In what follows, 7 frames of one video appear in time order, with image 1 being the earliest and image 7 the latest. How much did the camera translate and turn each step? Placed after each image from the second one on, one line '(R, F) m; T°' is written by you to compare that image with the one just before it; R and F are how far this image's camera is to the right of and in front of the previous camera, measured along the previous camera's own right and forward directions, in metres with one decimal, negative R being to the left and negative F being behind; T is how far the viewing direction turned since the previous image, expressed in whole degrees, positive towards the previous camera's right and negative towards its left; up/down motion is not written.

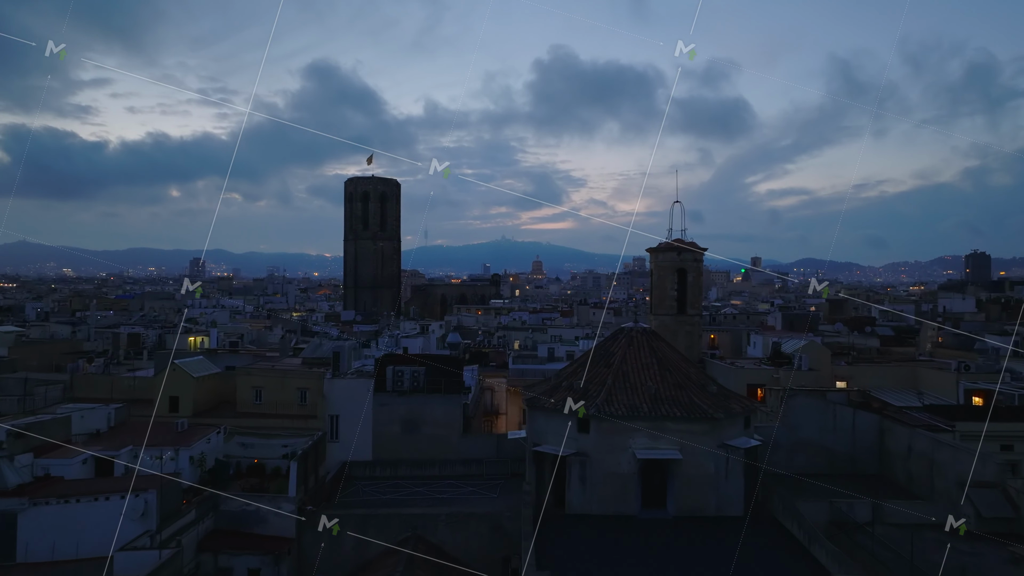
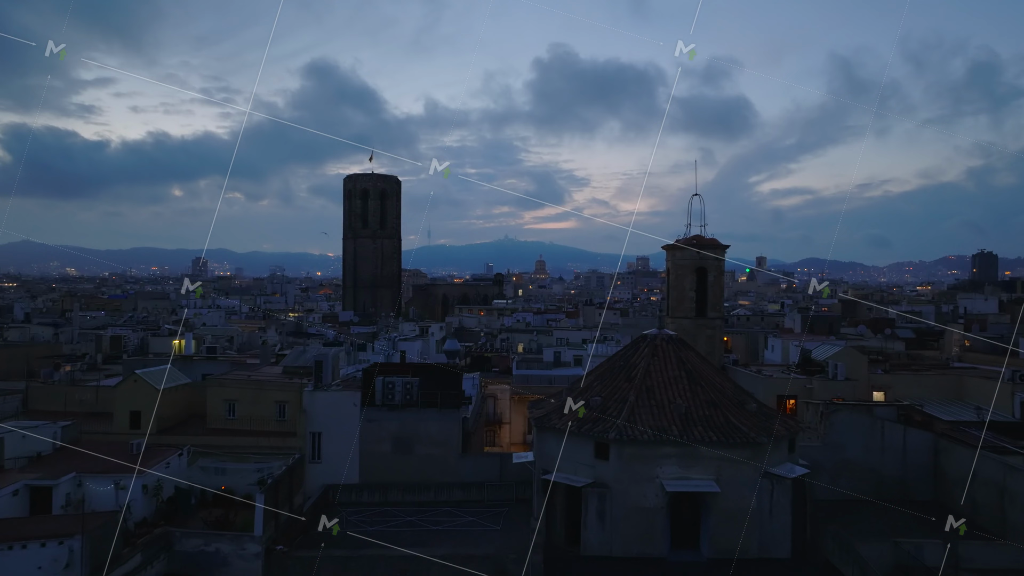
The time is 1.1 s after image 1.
(-0.1, +2.4) m; 0°
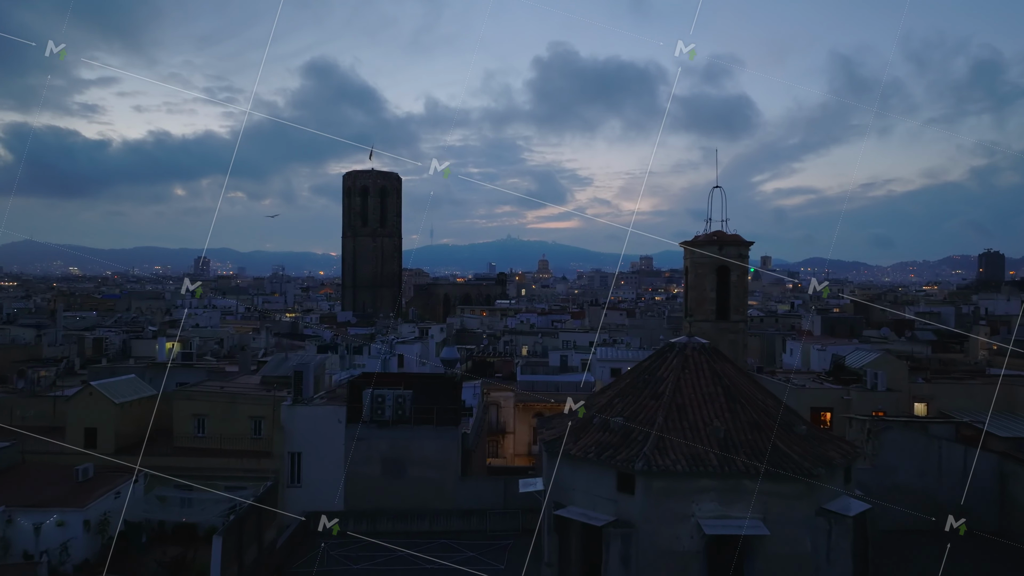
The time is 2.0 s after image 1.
(-0.1, +2.2) m; 0°
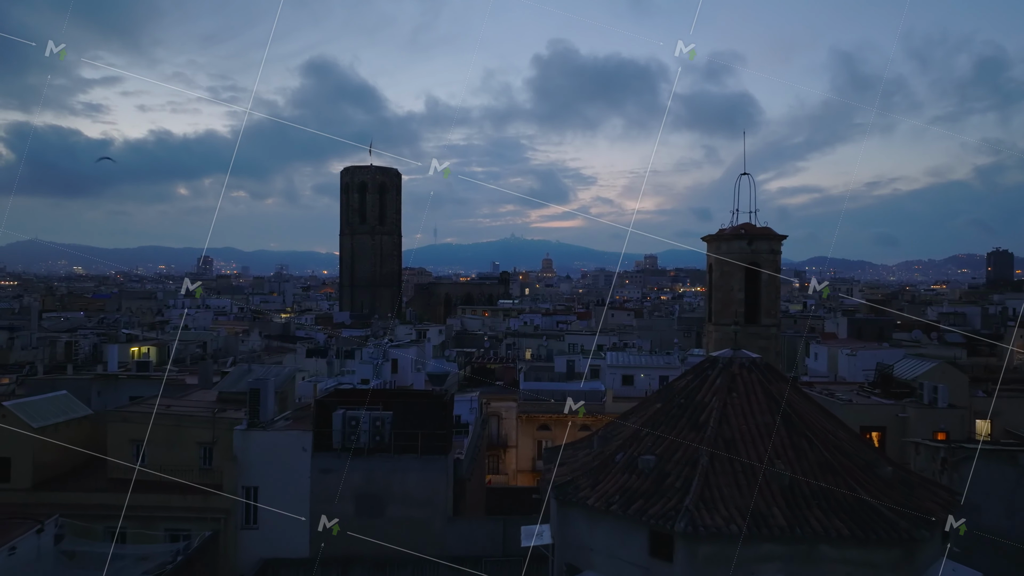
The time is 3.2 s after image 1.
(+0.1, +2.8) m; 0°
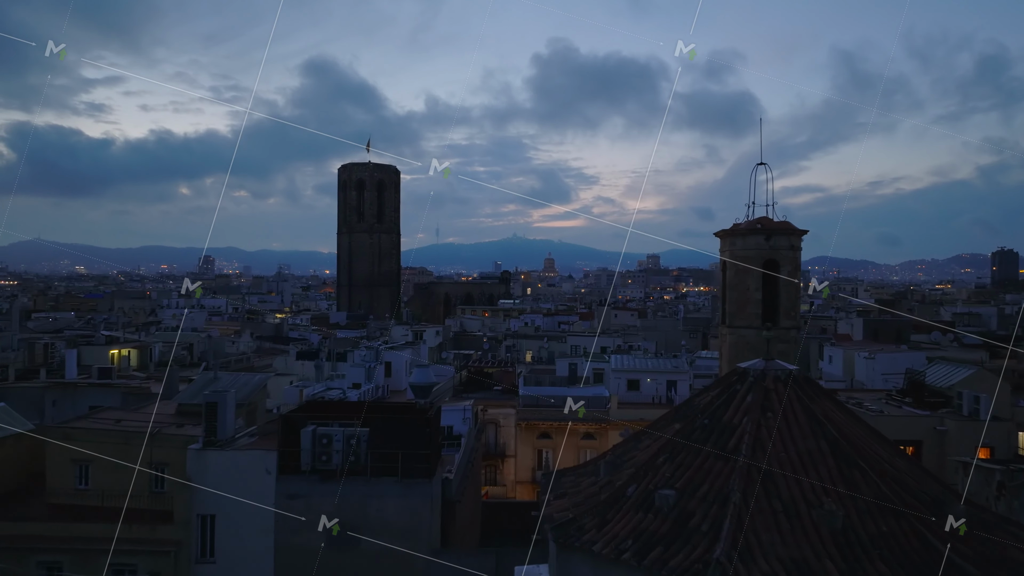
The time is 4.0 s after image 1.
(+0.1, +1.7) m; 0°
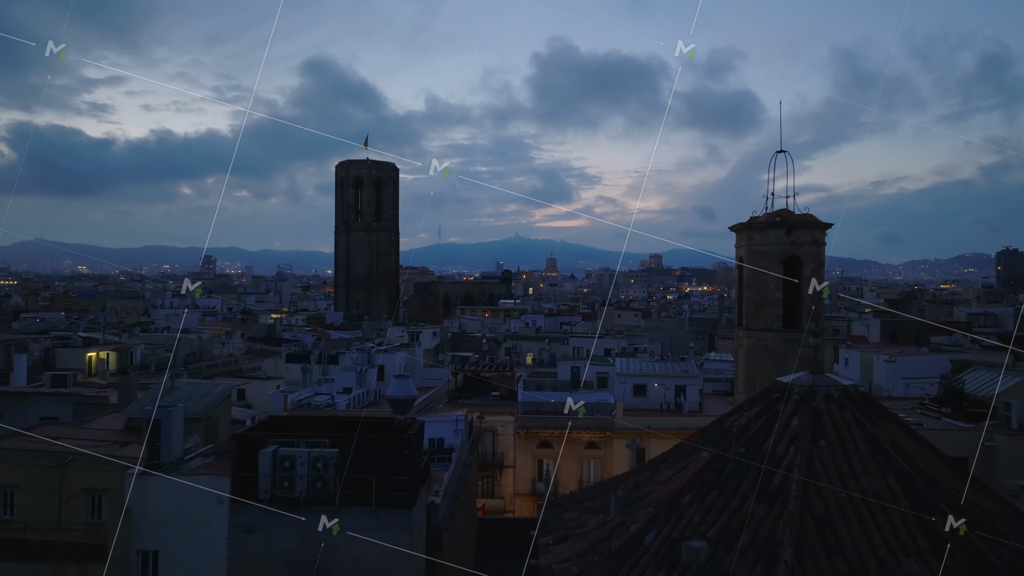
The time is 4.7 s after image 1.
(+0.1, +1.7) m; 0°
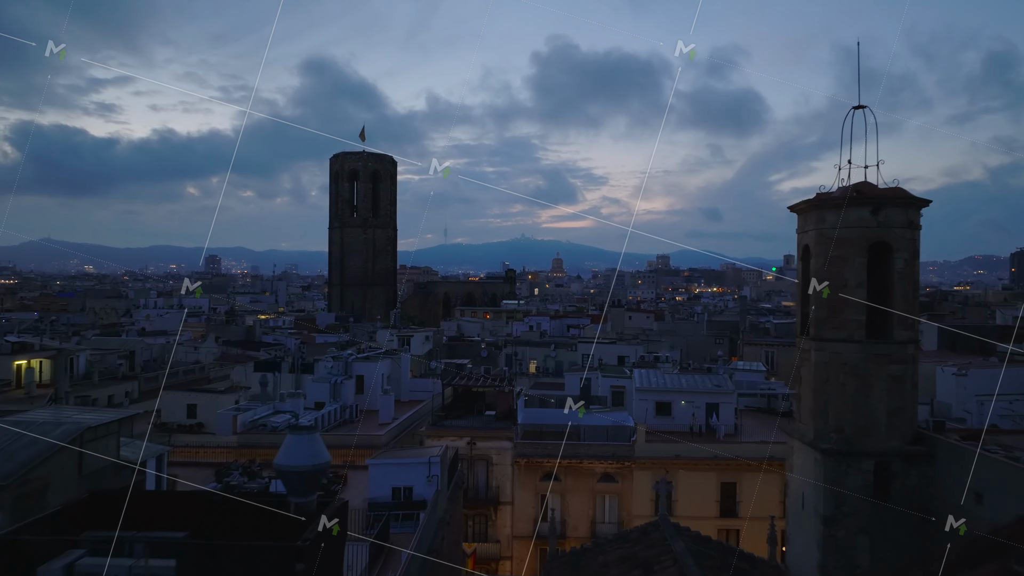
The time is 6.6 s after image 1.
(+0.2, +4.5) m; -1°
